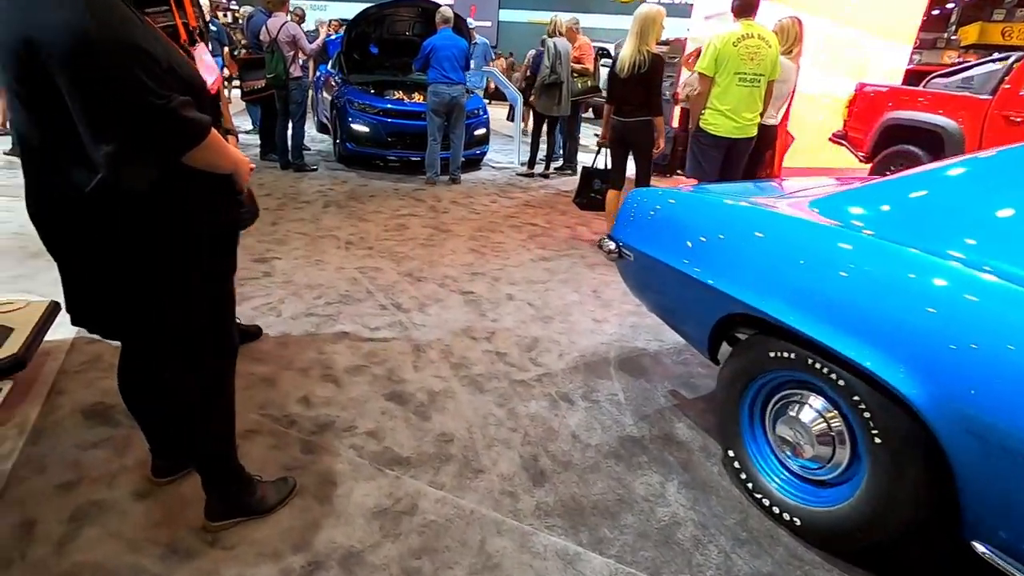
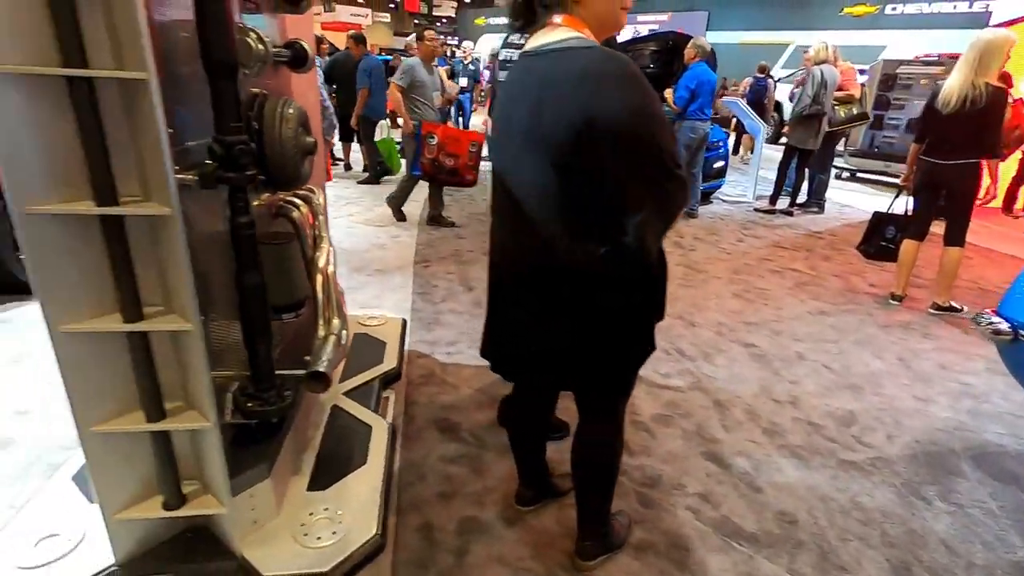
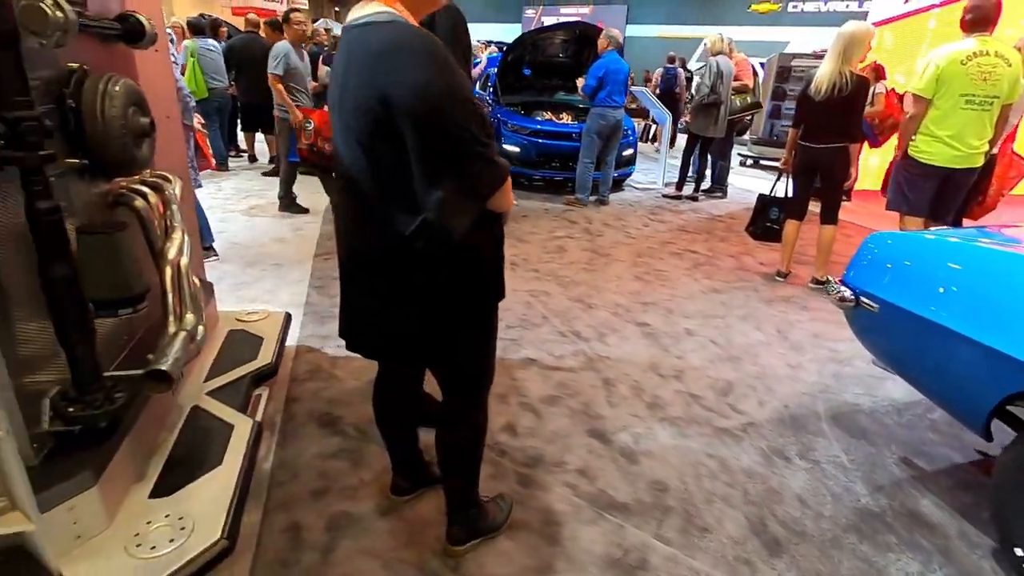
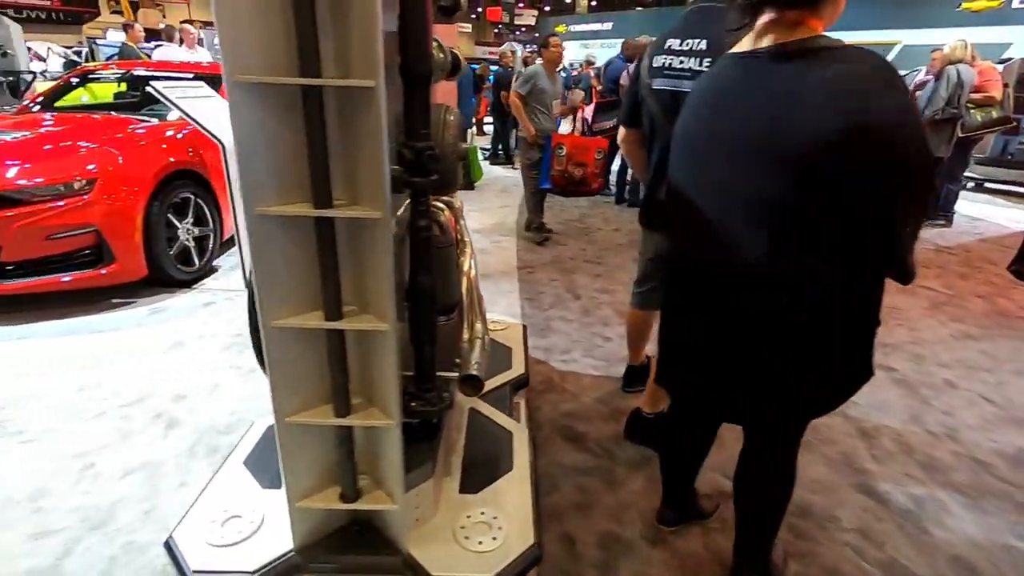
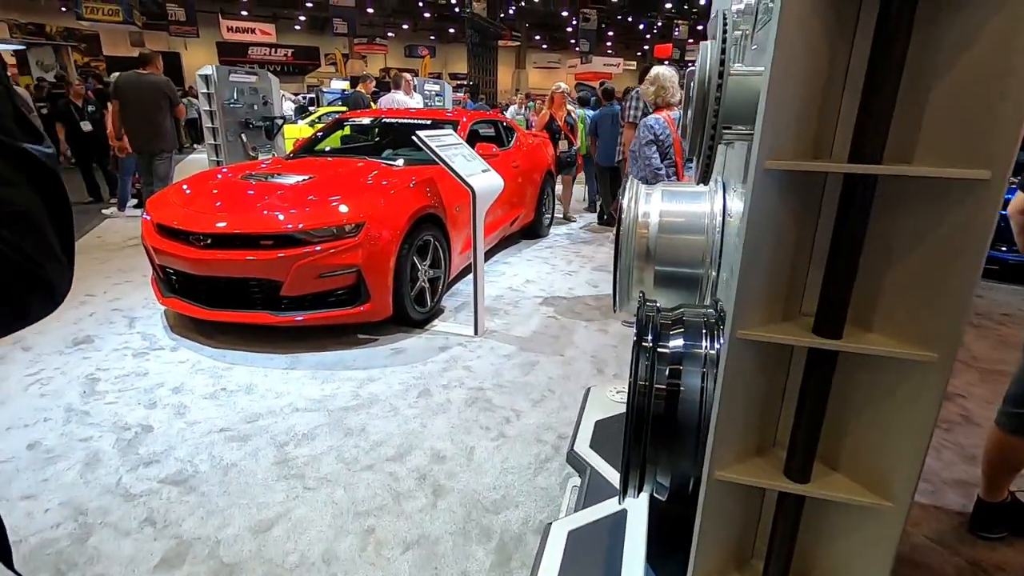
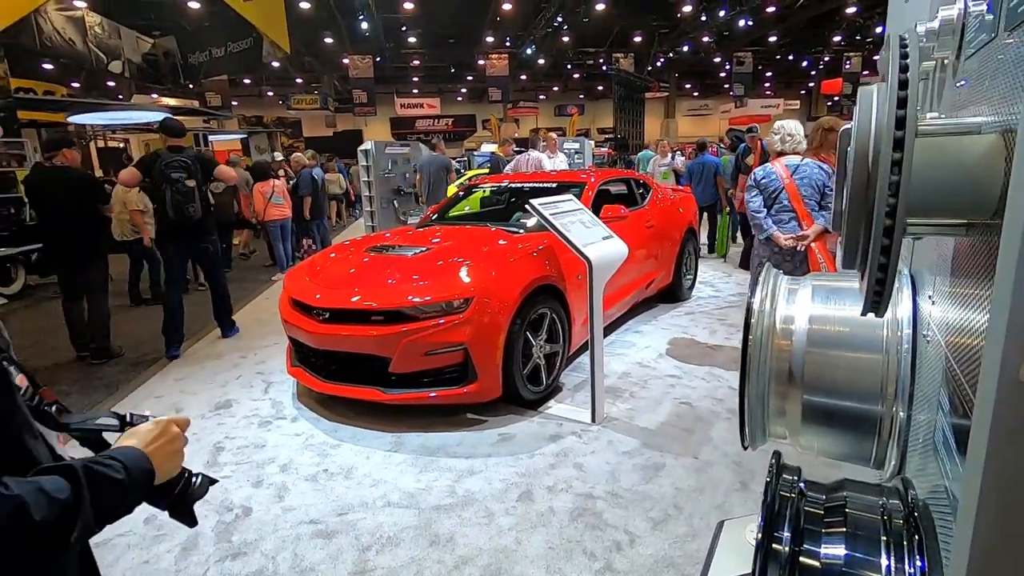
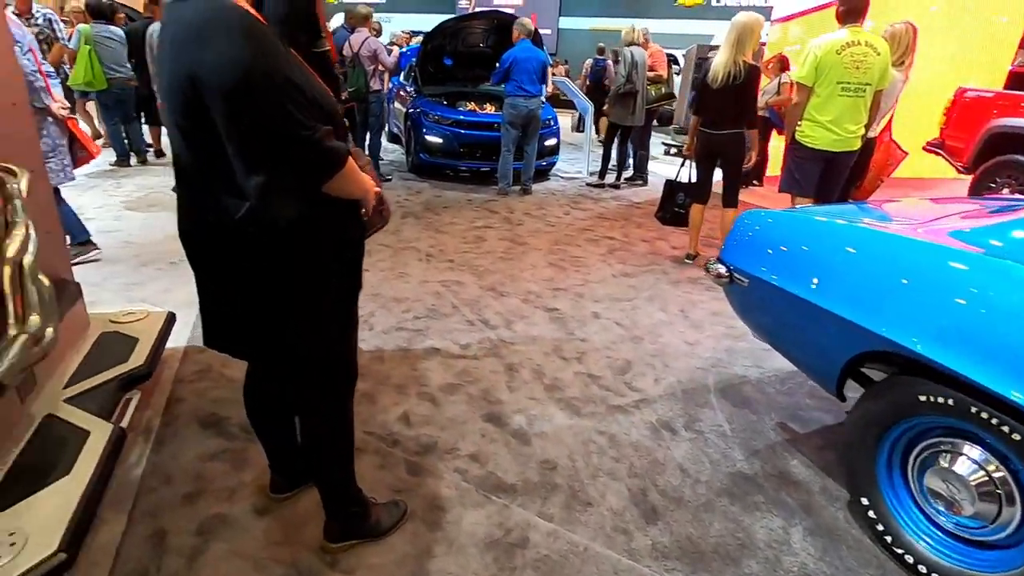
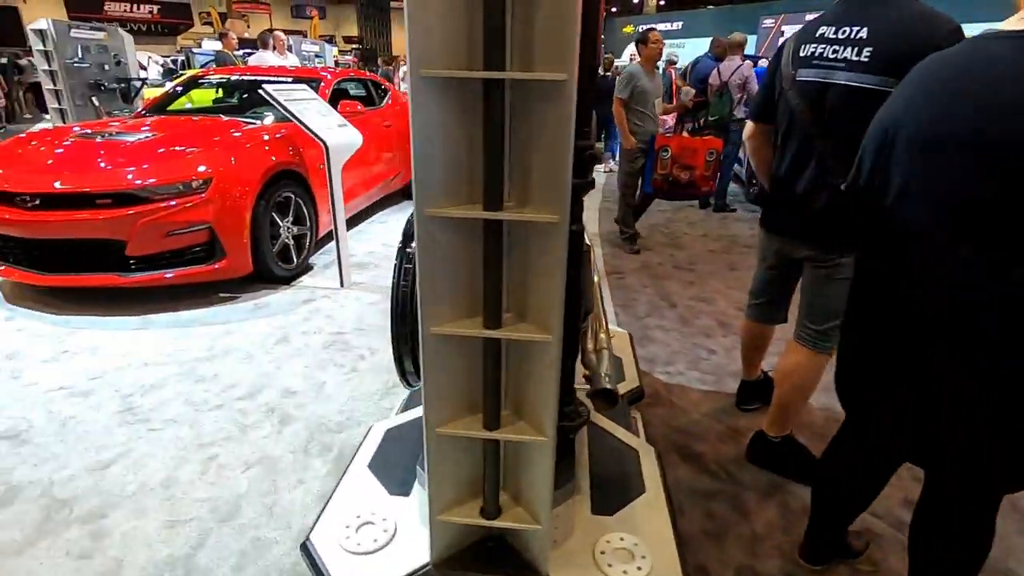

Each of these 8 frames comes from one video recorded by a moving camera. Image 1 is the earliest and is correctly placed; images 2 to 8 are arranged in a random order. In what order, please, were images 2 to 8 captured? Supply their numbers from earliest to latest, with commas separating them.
7, 3, 2, 4, 8, 5, 6
